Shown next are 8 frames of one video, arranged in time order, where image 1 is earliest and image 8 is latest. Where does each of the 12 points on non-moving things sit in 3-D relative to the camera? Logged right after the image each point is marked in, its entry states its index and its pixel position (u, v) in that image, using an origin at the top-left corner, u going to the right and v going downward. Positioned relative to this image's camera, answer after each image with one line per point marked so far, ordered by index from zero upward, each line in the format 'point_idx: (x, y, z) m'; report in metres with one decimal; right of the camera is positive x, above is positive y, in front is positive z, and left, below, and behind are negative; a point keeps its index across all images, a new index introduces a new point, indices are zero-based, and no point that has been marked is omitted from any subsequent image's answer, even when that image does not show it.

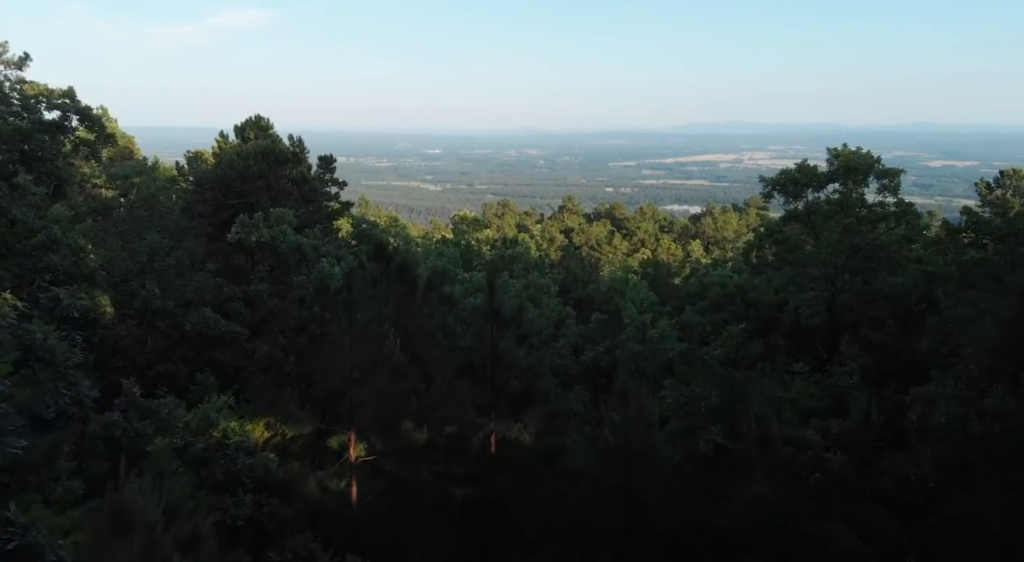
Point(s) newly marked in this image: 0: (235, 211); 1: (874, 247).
0: (-6.3, +1.6, +19.0) m
1: (+6.3, +0.6, +14.4) m
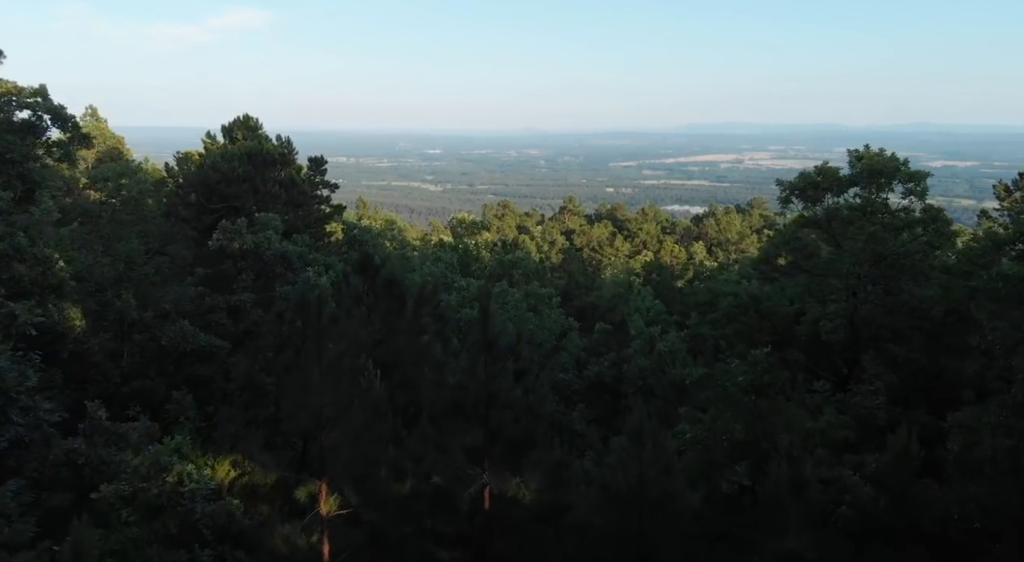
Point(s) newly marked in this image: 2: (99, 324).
0: (-6.3, +1.4, +18.0) m
1: (+6.2, +0.4, +13.5) m
2: (-7.1, -0.7, +14.4) m
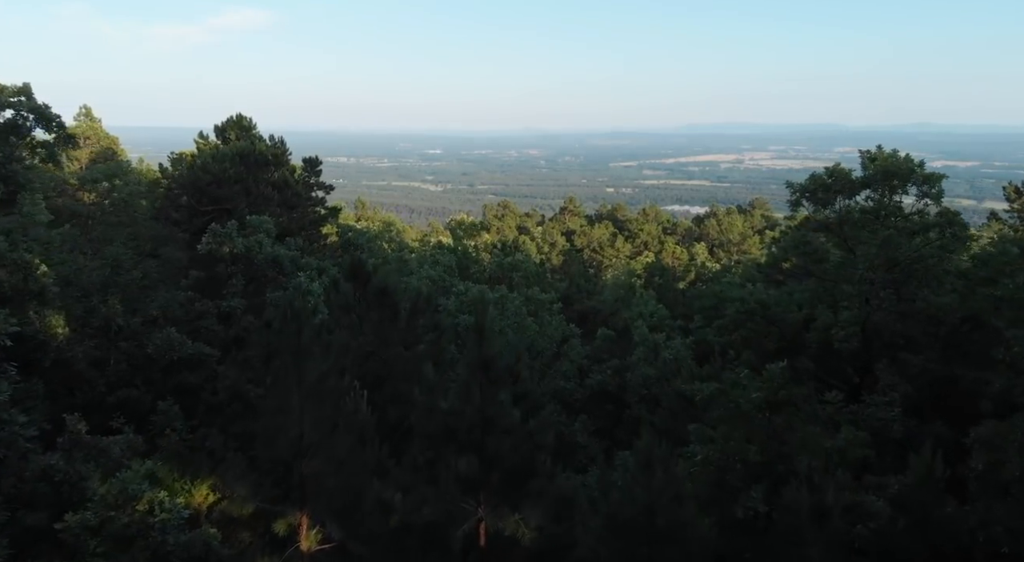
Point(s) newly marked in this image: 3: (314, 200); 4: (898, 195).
0: (-6.3, +1.3, +17.5) m
1: (+6.2, +0.3, +12.9) m
2: (-7.1, -0.8, +13.9) m
3: (-4.7, +1.9, +19.7) m
4: (+6.2, +1.4, +13.5) m
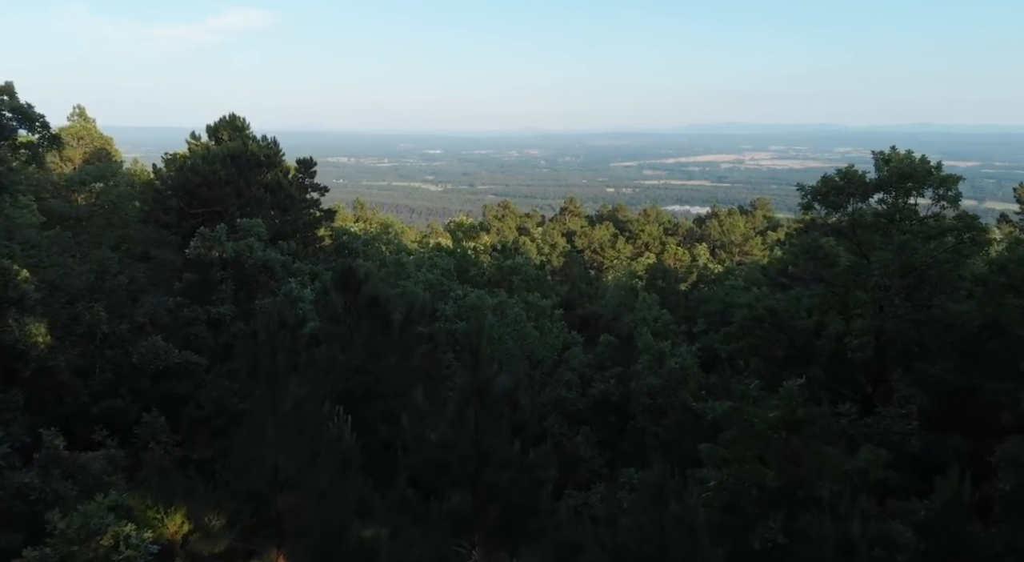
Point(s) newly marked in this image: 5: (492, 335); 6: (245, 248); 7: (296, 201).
0: (-6.3, +1.2, +17.0) m
1: (+6.2, +0.2, +12.4) m
2: (-7.1, -0.9, +13.3) m
3: (-4.7, +1.8, +19.2) m
4: (+6.2, +1.3, +13.0) m
5: (-0.3, -0.9, +13.9) m
6: (-4.7, +0.6, +14.6) m
7: (-4.7, +1.8, +18.3) m
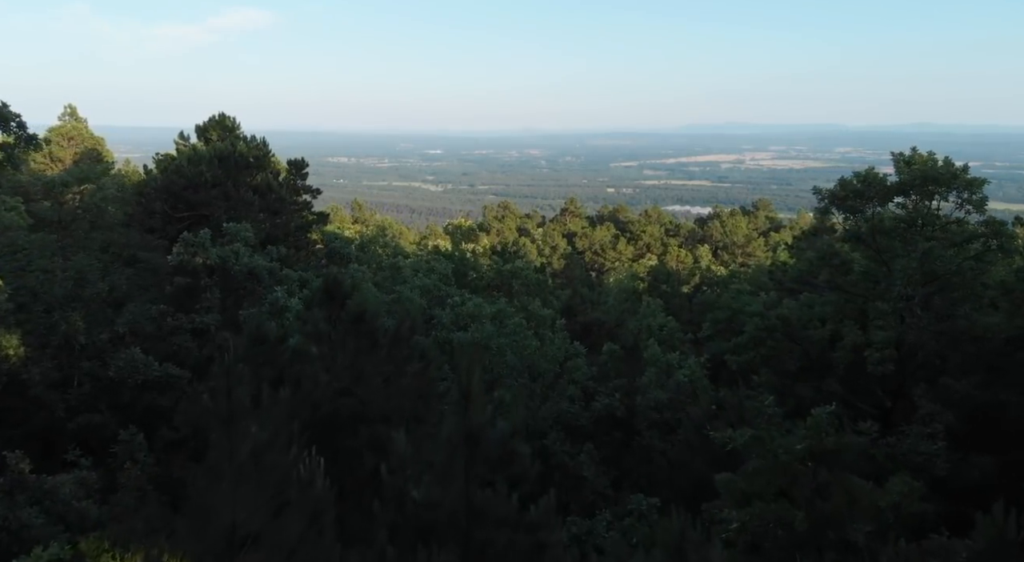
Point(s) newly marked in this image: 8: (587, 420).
0: (-6.3, +1.1, +16.3) m
1: (+6.2, +0.1, +11.7) m
2: (-7.1, -1.0, +12.6) m
3: (-4.7, +1.7, +18.4) m
4: (+6.2, +1.2, +12.3) m
5: (-0.3, -1.0, +13.2) m
6: (-4.7, +0.5, +13.9) m
7: (-4.7, +1.6, +17.6) m
8: (+1.2, -2.1, +12.6) m
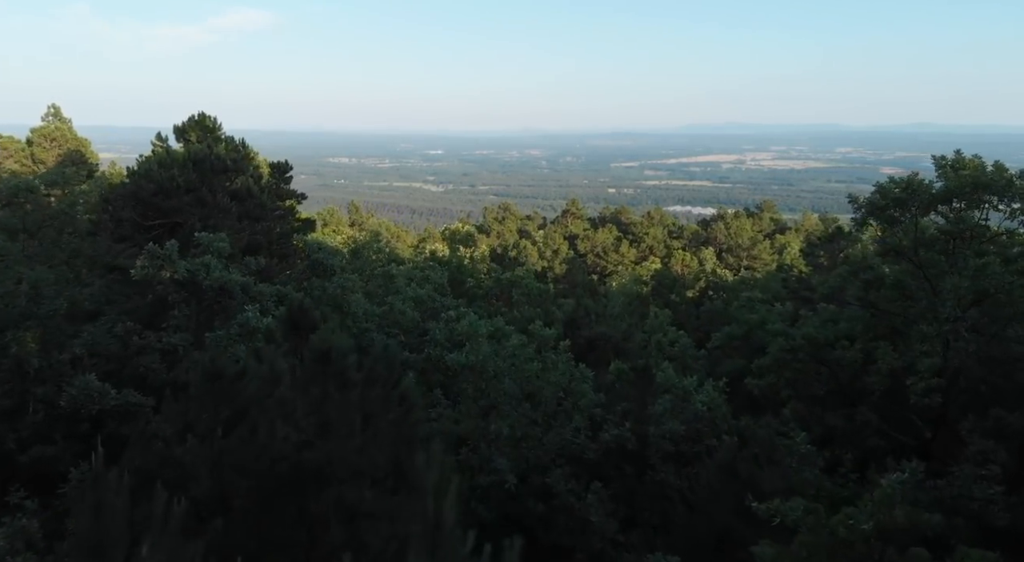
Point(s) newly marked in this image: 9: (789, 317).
0: (-6.4, +0.8, +15.0) m
1: (+6.2, -0.1, +10.4) m
2: (-7.1, -1.3, +11.4) m
3: (-4.7, +1.4, +17.2) m
4: (+6.2, +0.9, +11.0) m
5: (-0.4, -1.3, +11.9) m
6: (-4.7, +0.2, +12.7) m
7: (-4.7, +1.4, +16.3) m
8: (+1.1, -2.3, +11.4) m
9: (+6.3, -0.8, +19.1) m
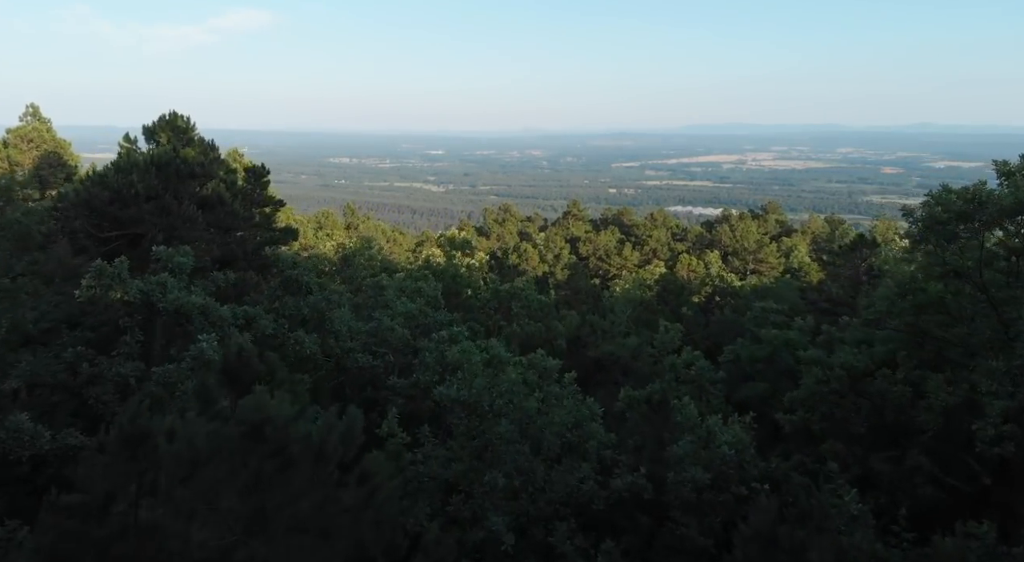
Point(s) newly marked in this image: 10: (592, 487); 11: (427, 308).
0: (-6.4, +0.6, +13.5) m
1: (+6.2, -0.4, +8.9) m
2: (-7.2, -1.6, +9.9) m
3: (-4.7, +1.1, +15.7) m
4: (+6.1, +0.6, +9.5) m
5: (-0.4, -1.5, +10.4) m
6: (-4.8, -0.1, +11.2) m
7: (-4.8, +1.1, +14.8) m
8: (+1.1, -2.6, +9.8) m
9: (+6.3, -1.1, +17.6) m
10: (+0.9, -2.4, +9.9) m
11: (-1.8, -0.6, +17.5) m
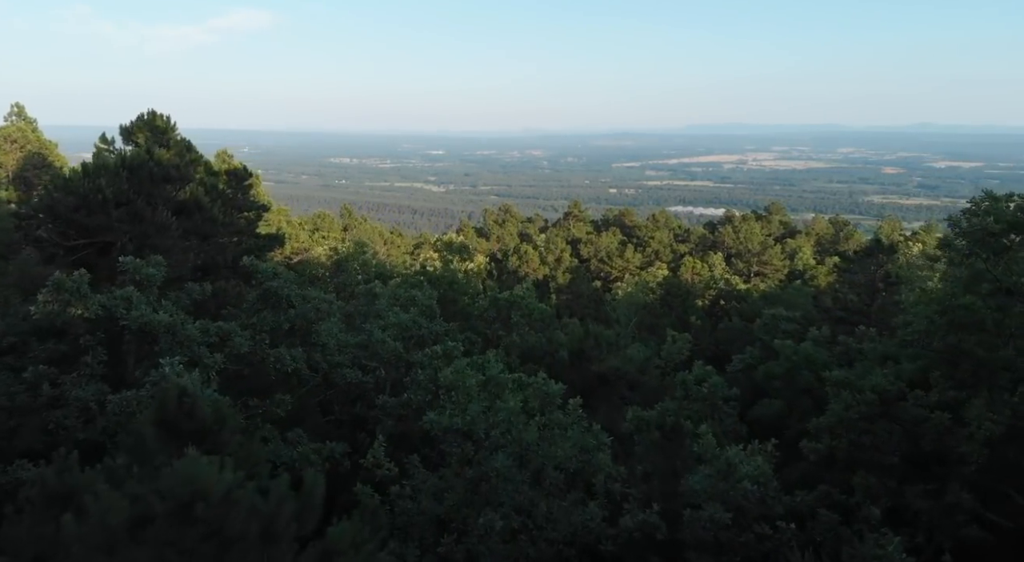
0: (-6.4, +0.4, +12.6) m
1: (+6.1, -0.6, +7.9) m
2: (-7.2, -1.7, +8.9) m
3: (-4.7, +1.0, +14.7) m
4: (+6.1, +0.5, +8.5) m
5: (-0.4, -1.7, +9.4) m
6: (-4.8, -0.2, +10.2) m
7: (-4.8, +0.9, +13.8) m
8: (+1.1, -2.8, +8.9) m
9: (+6.3, -1.2, +16.6) m
10: (+0.9, -2.6, +8.9) m
11: (-1.8, -0.8, +16.6) m
